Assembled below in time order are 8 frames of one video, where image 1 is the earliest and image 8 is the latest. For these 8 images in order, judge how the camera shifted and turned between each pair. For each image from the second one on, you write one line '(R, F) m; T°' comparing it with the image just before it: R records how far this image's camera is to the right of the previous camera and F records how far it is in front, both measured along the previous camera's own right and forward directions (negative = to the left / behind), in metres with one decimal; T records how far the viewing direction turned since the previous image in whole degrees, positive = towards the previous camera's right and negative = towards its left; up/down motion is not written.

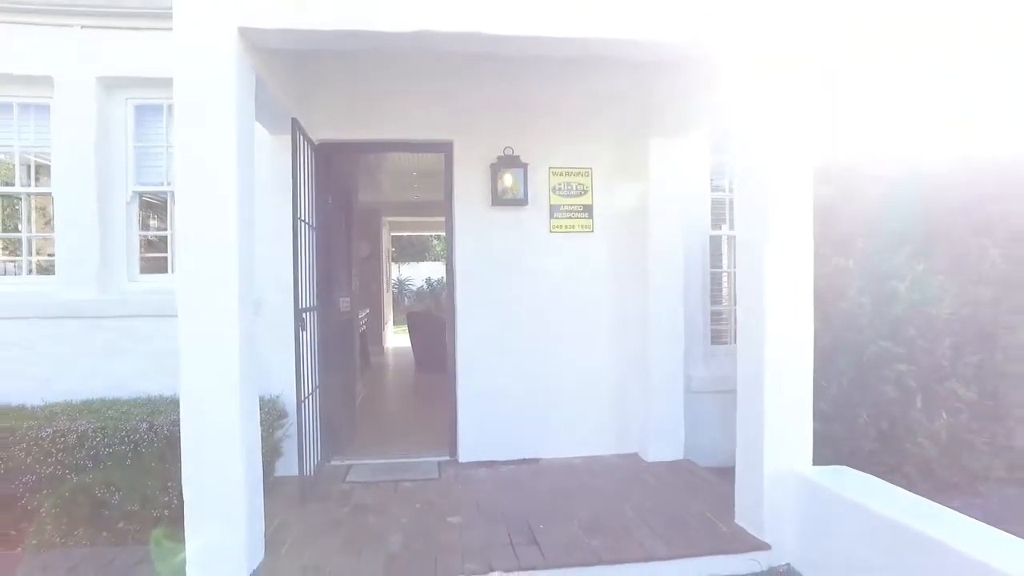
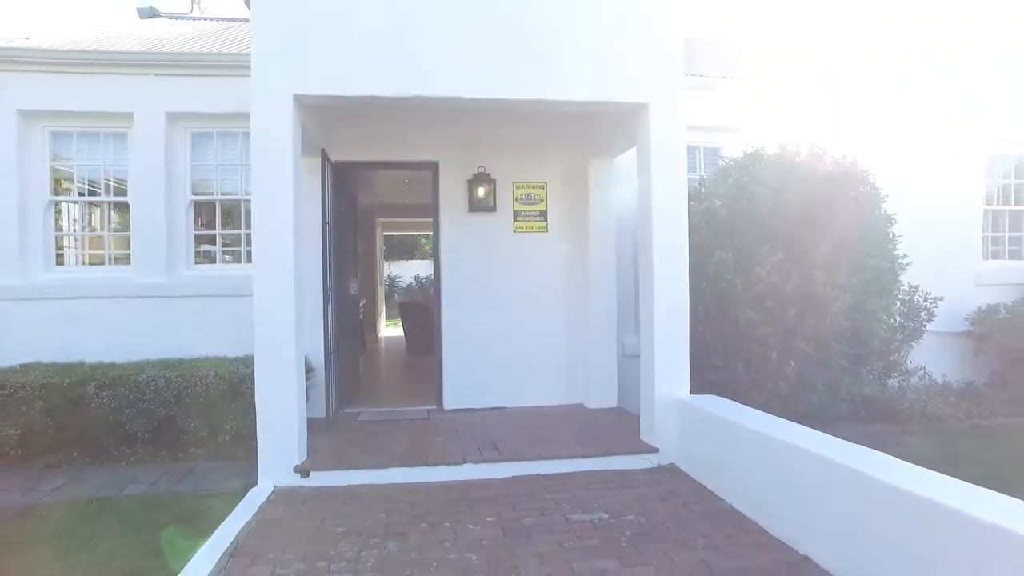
(+0.2, -1.6) m; +1°
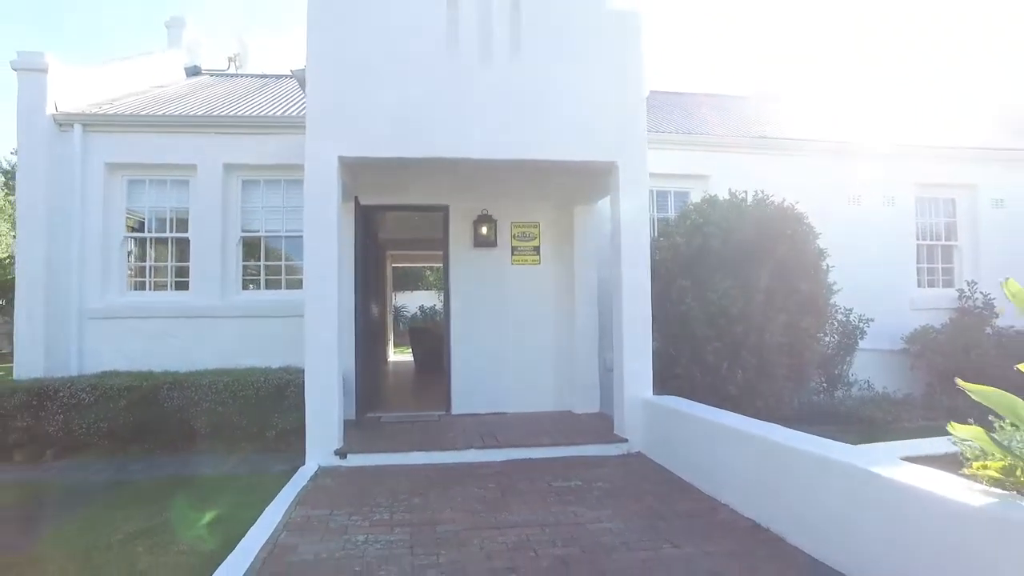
(0.0, -1.2) m; 0°
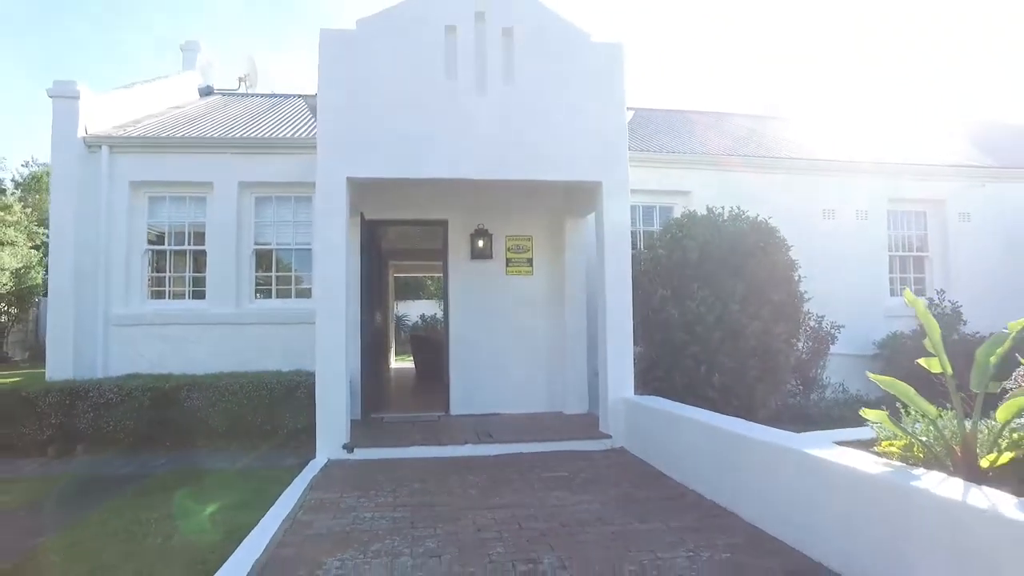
(+0.1, -0.6) m; 0°
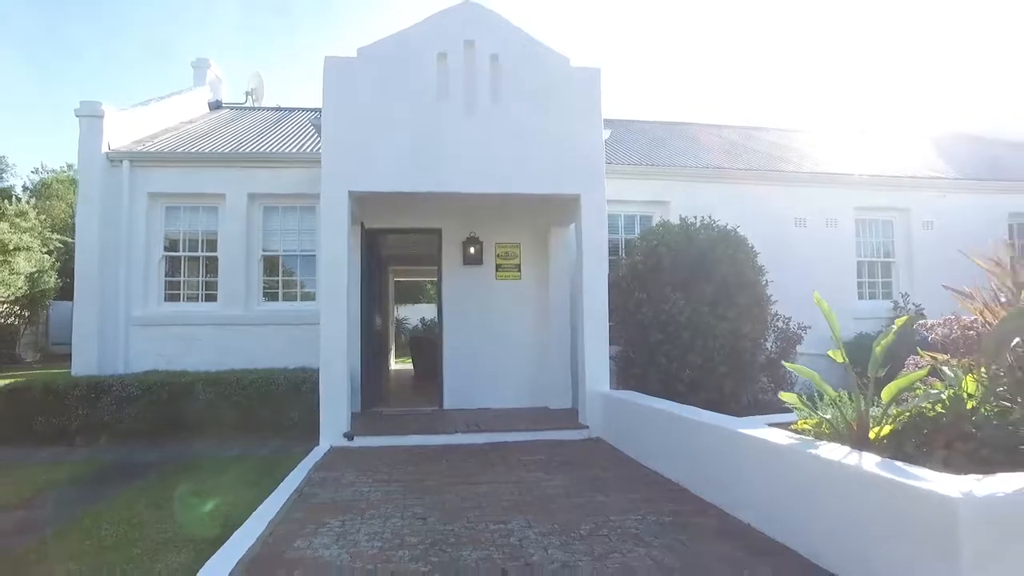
(+0.2, -0.7) m; 0°
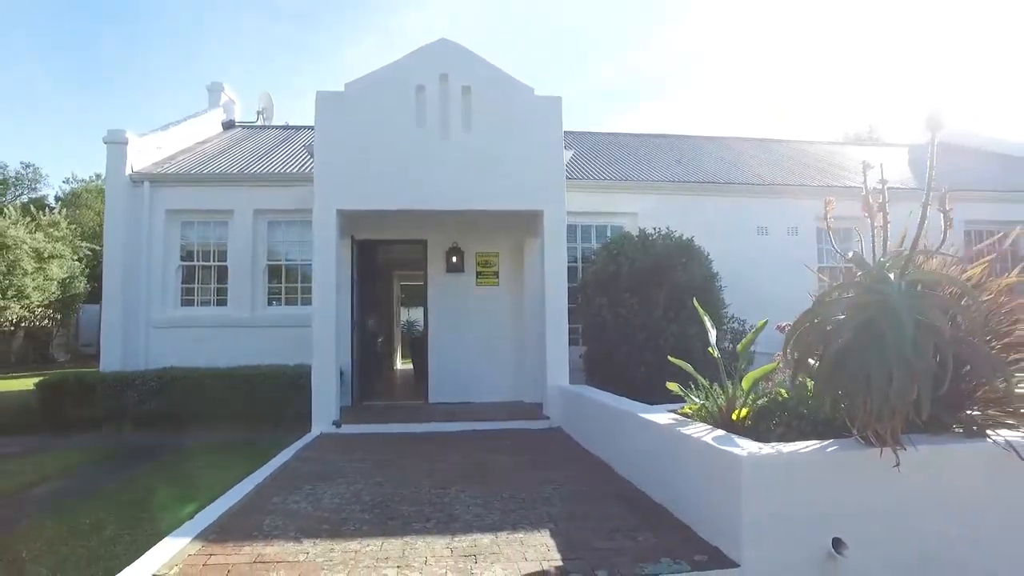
(+0.7, -0.9) m; -2°
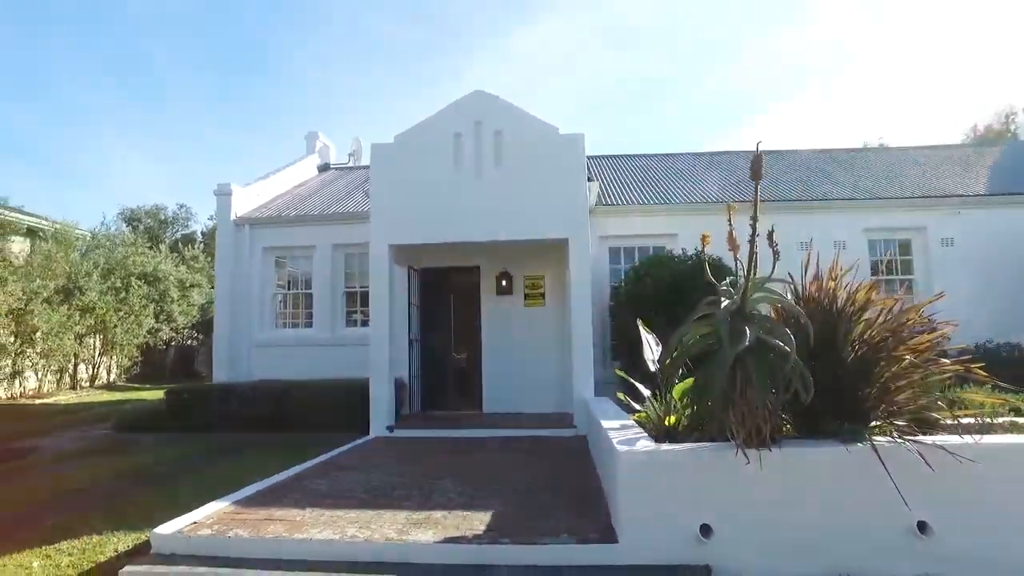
(+1.3, -0.9) m; -11°
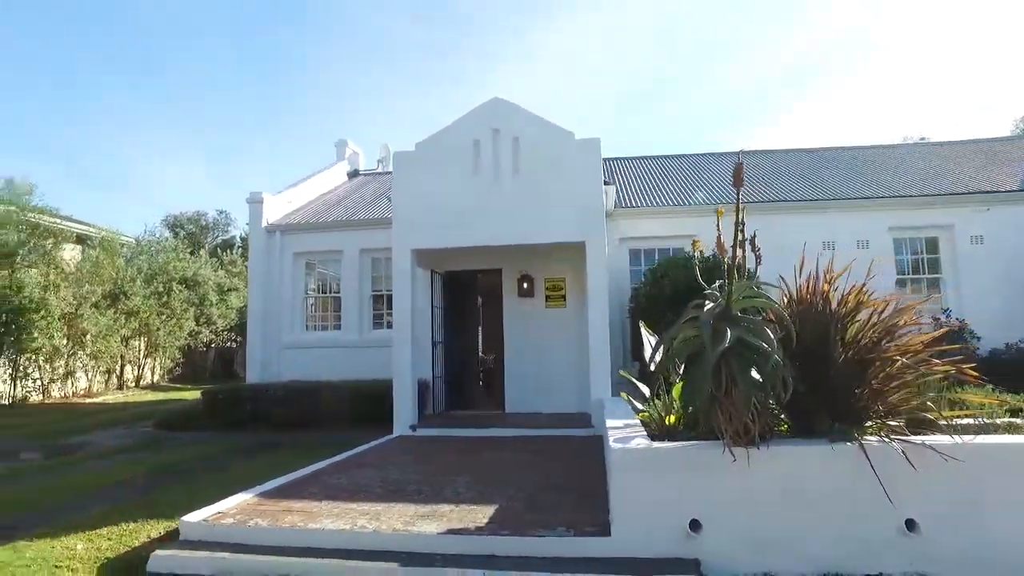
(+0.3, -0.2) m; -3°
